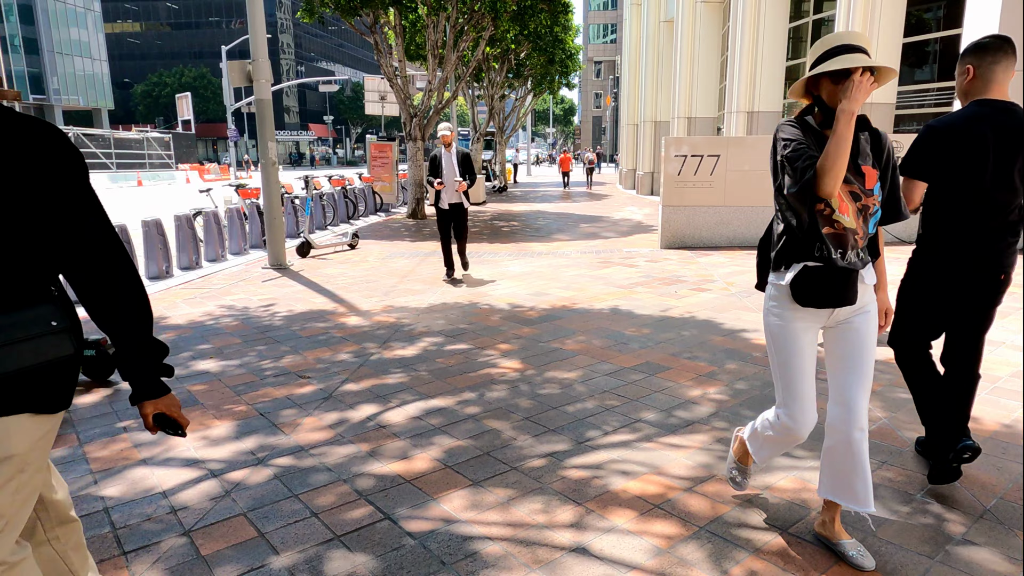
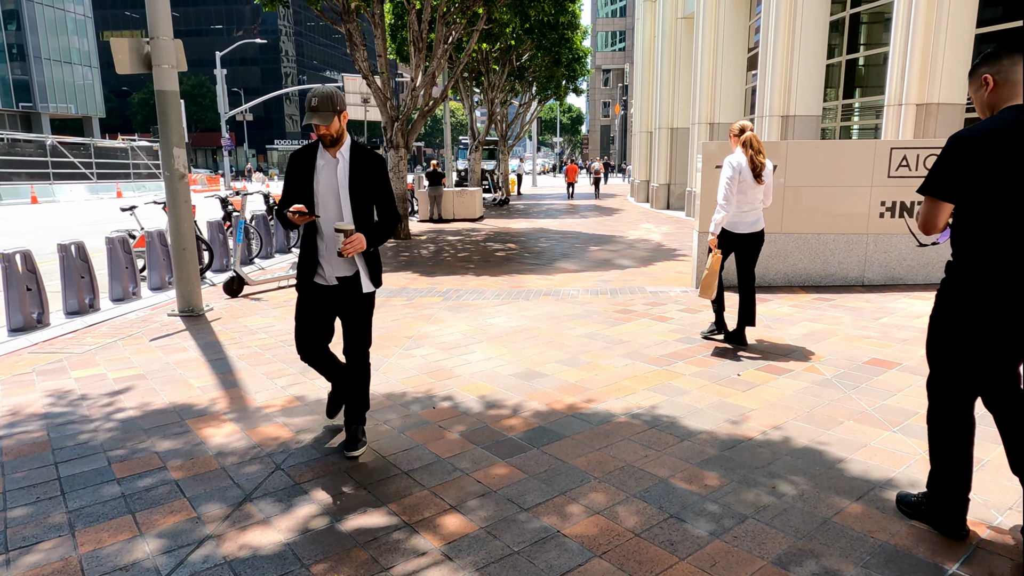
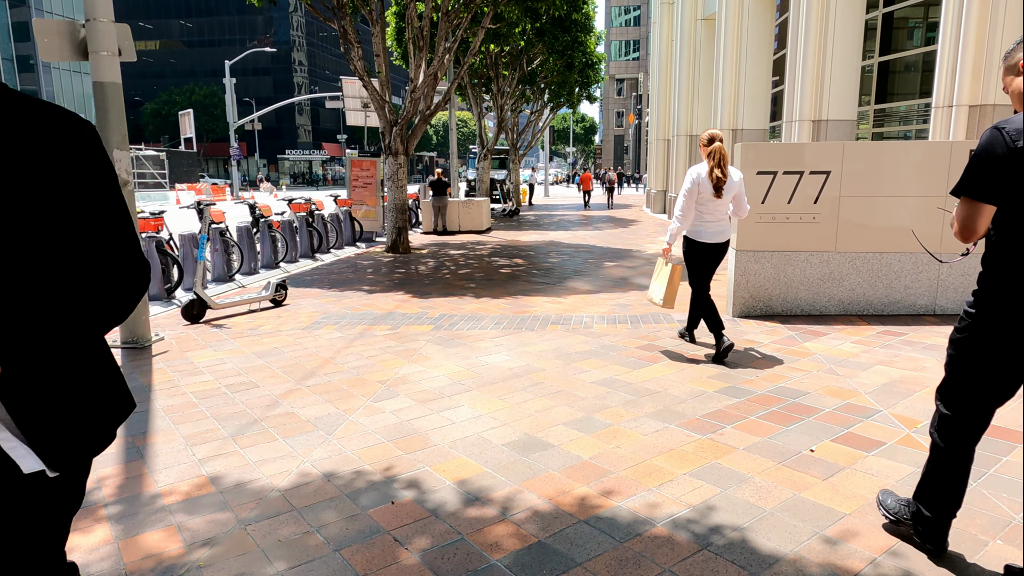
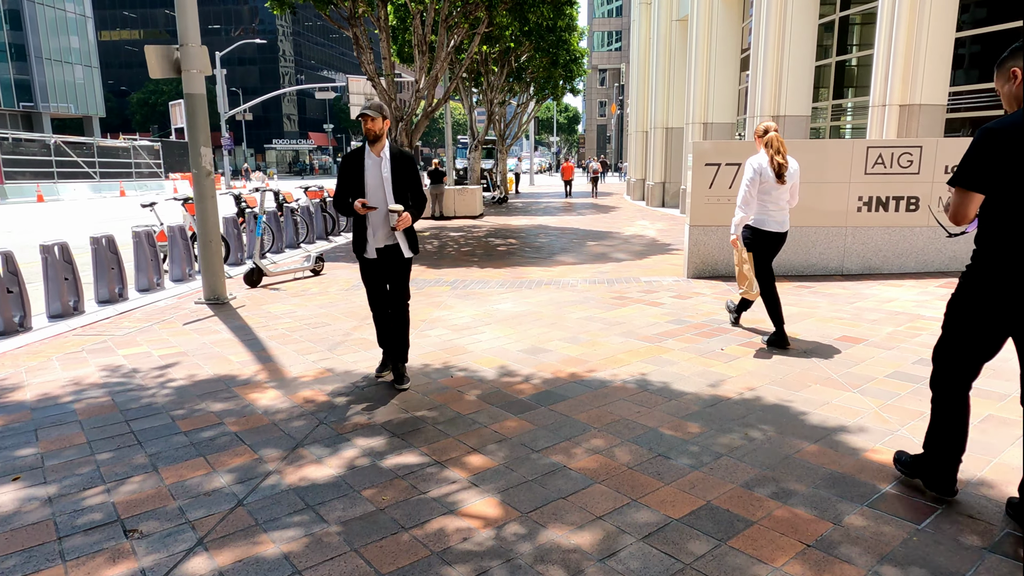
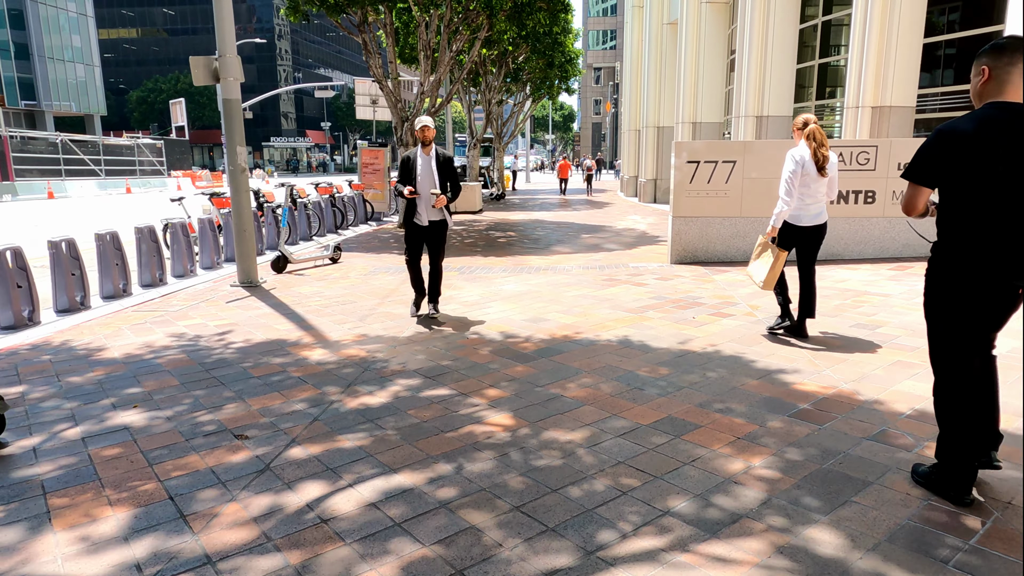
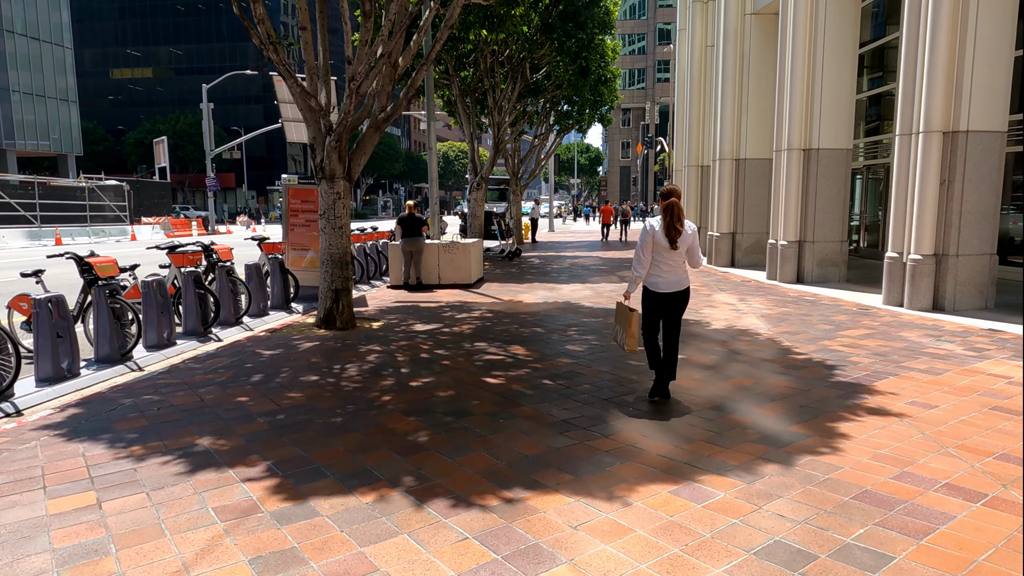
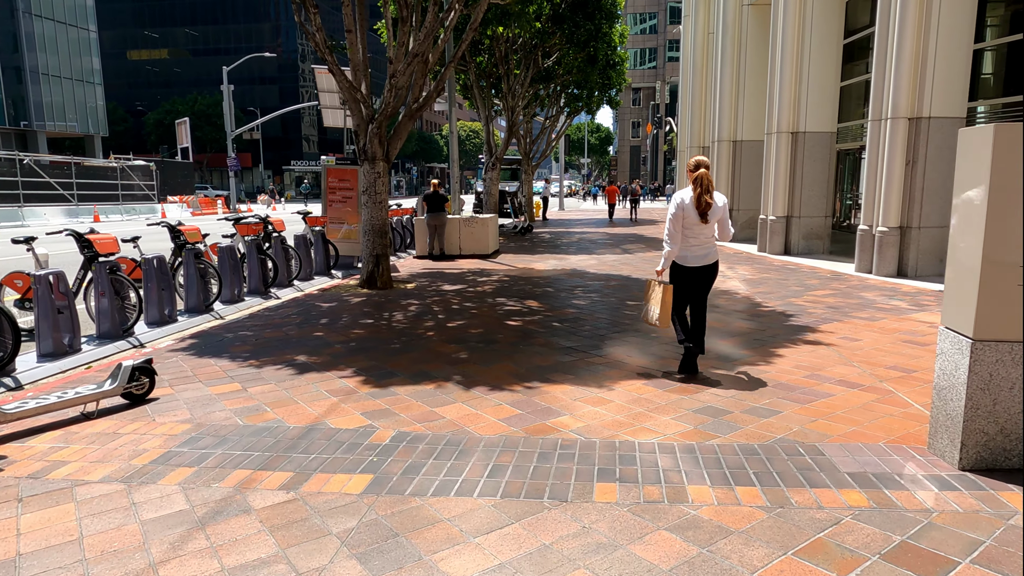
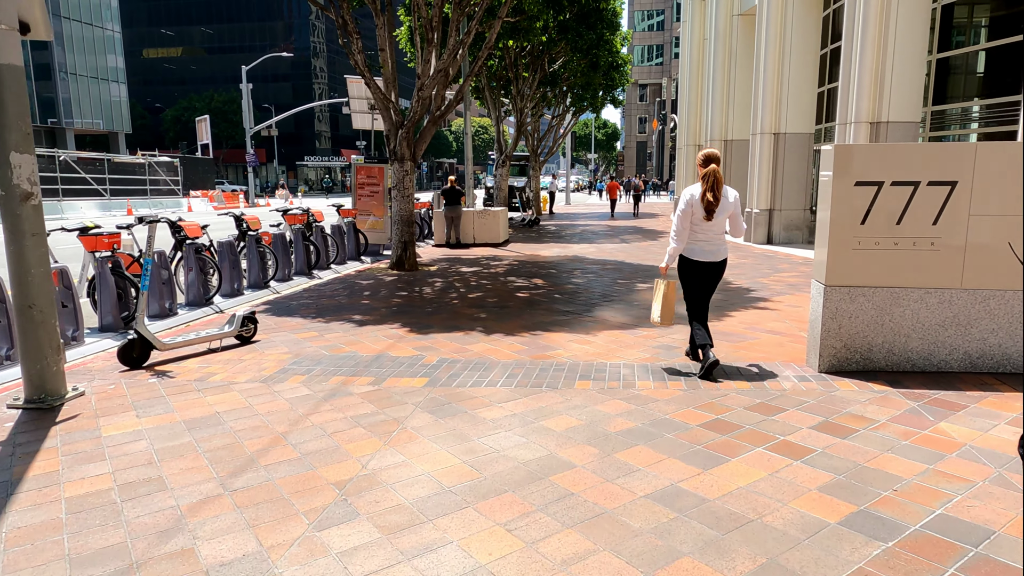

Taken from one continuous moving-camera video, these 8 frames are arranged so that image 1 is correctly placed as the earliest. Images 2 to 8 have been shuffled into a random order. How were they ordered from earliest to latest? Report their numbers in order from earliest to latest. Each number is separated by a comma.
5, 4, 2, 3, 8, 7, 6
